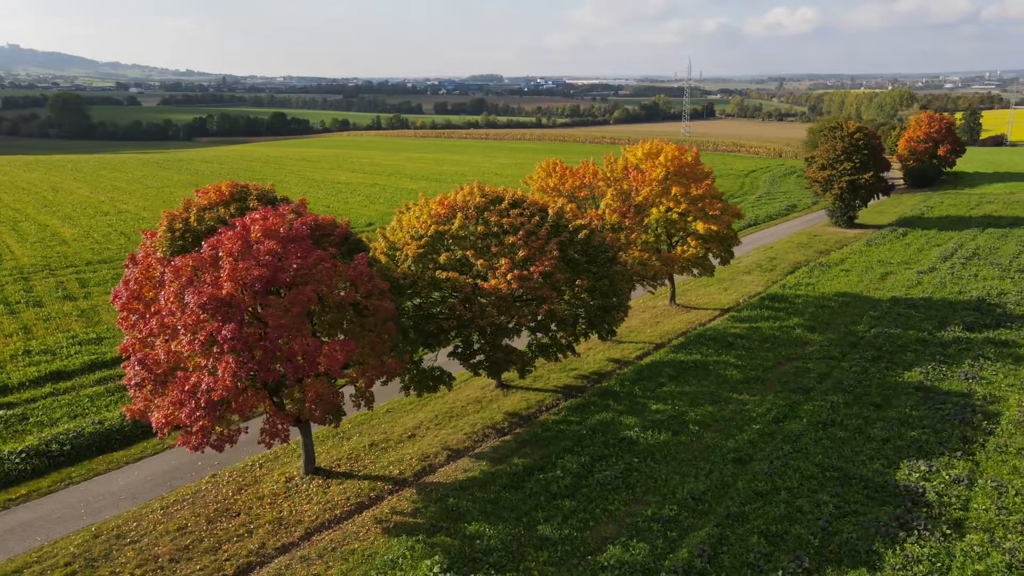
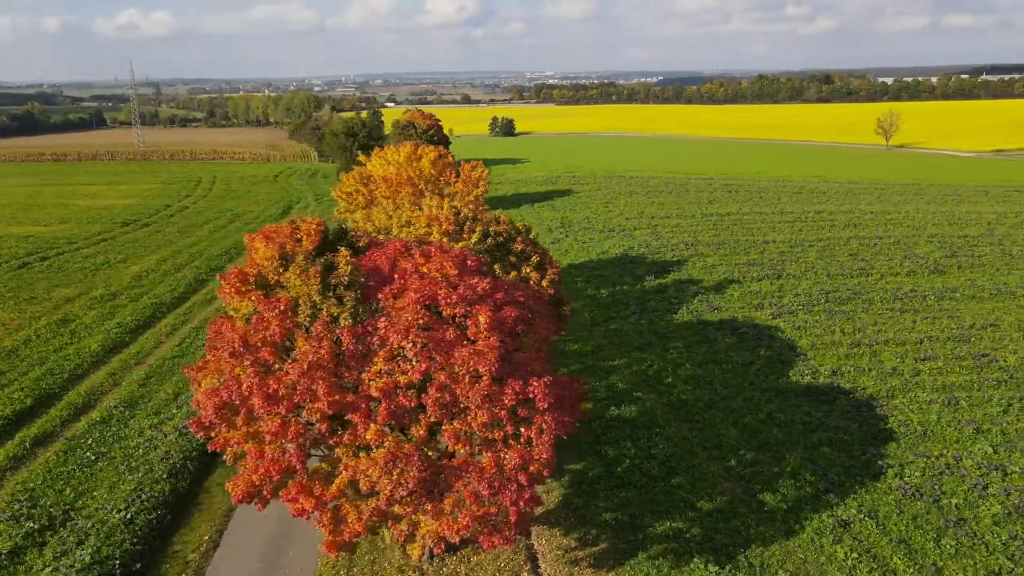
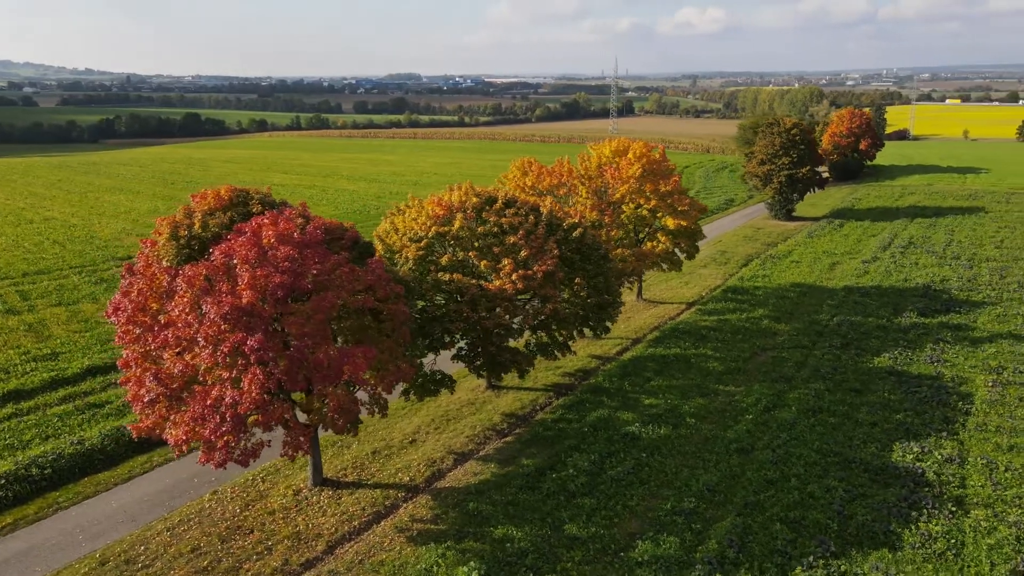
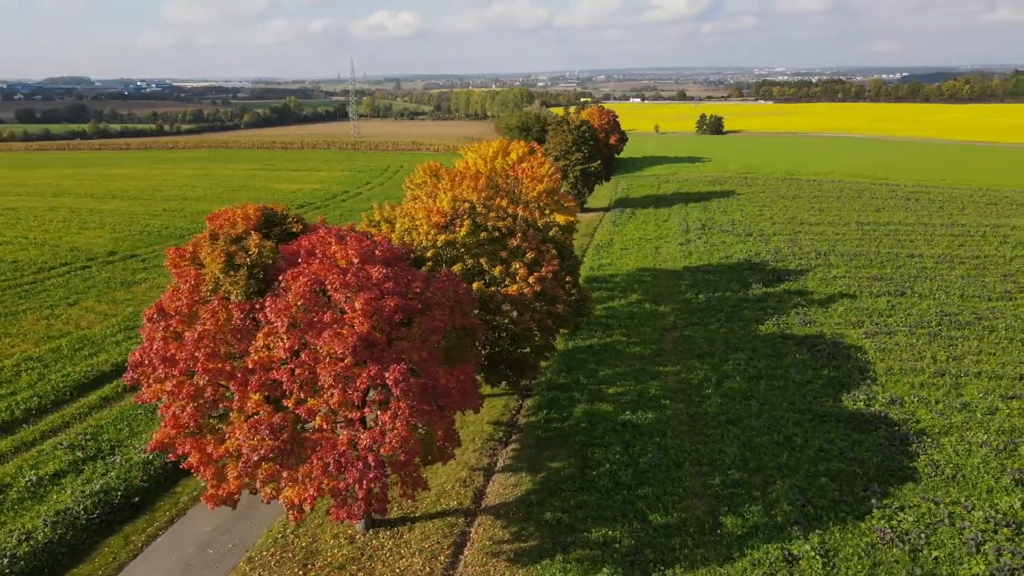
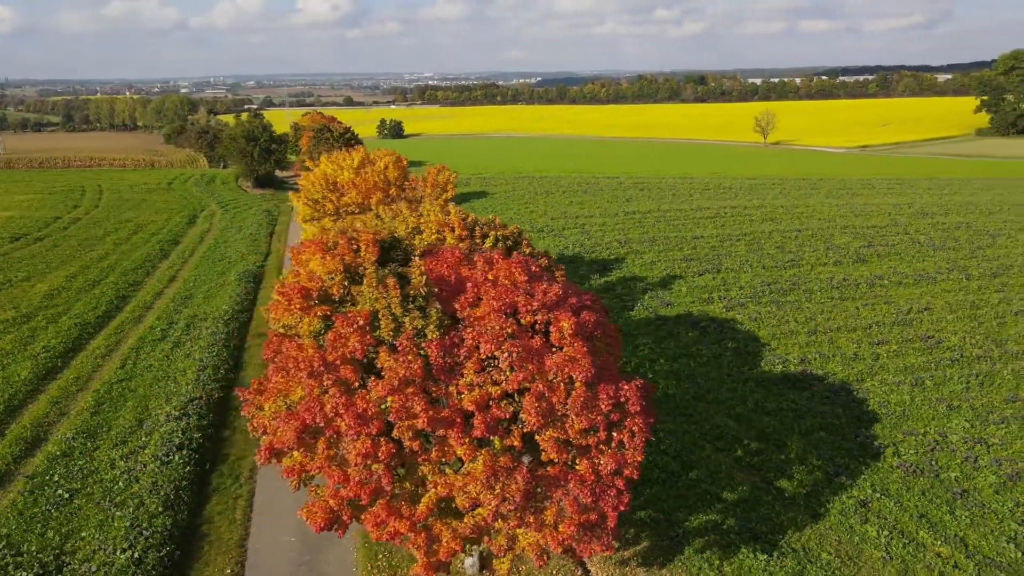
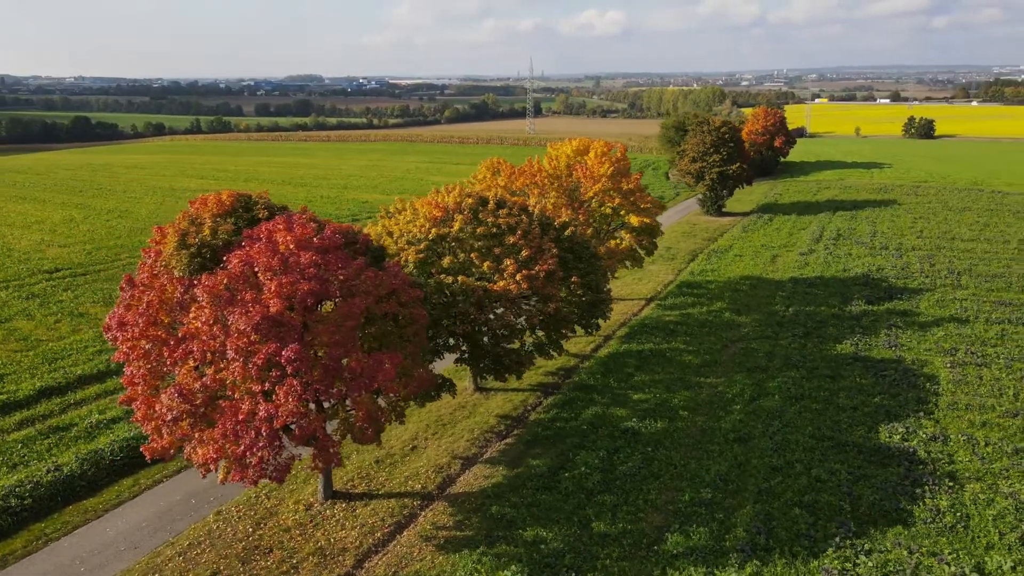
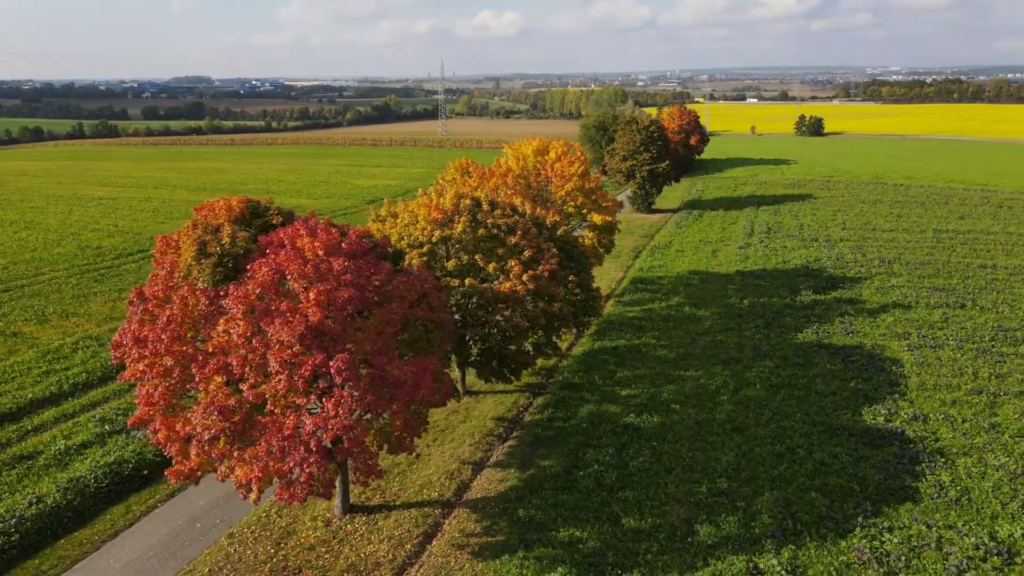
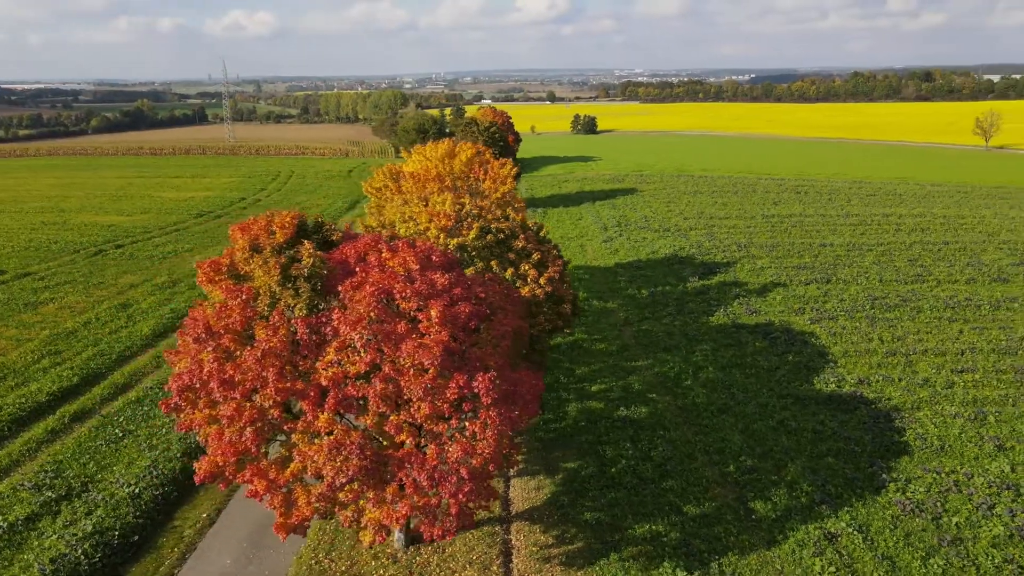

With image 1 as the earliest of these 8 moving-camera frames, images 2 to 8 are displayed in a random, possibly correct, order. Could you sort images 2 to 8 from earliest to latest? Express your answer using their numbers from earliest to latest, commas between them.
3, 6, 7, 4, 8, 2, 5
